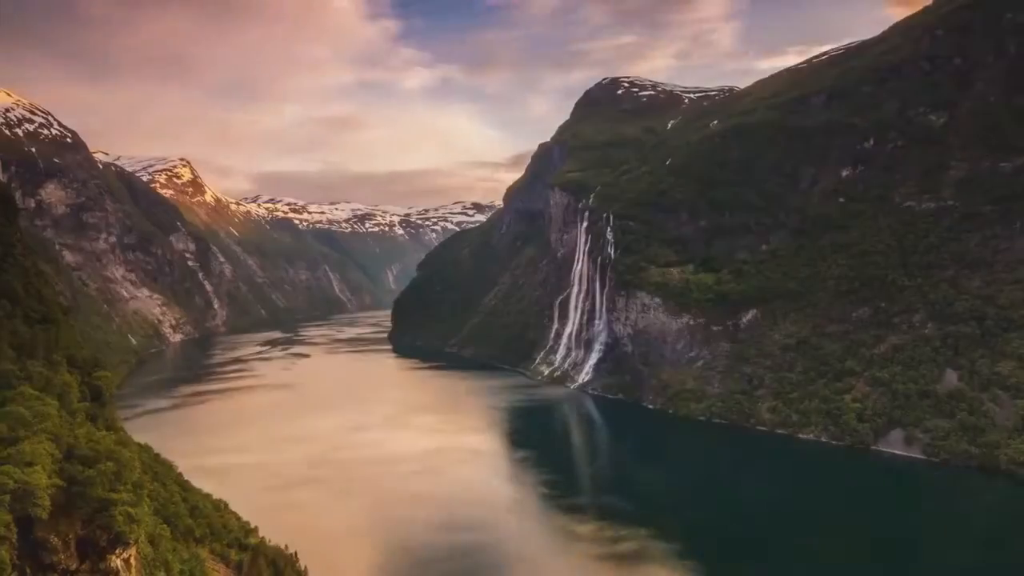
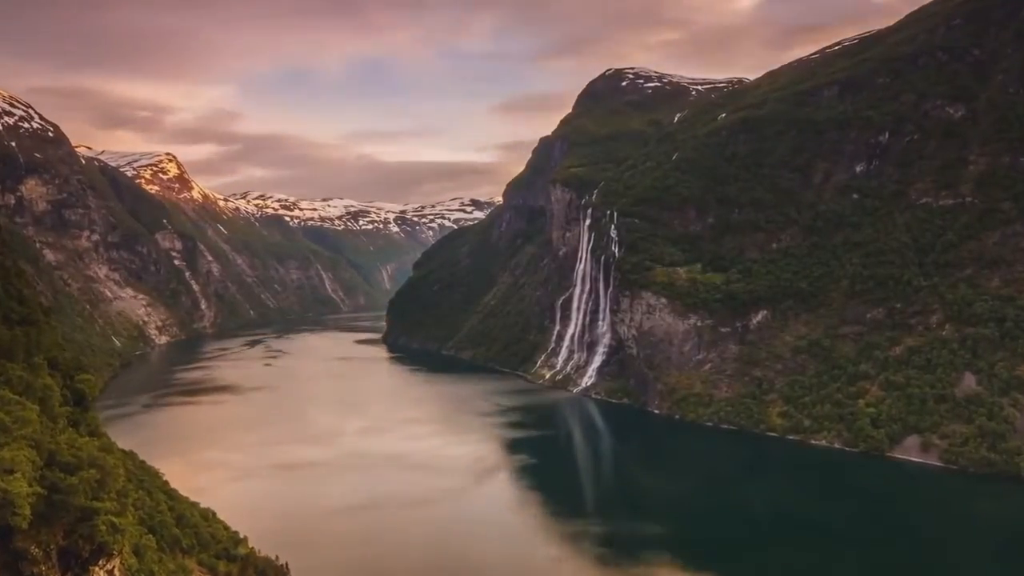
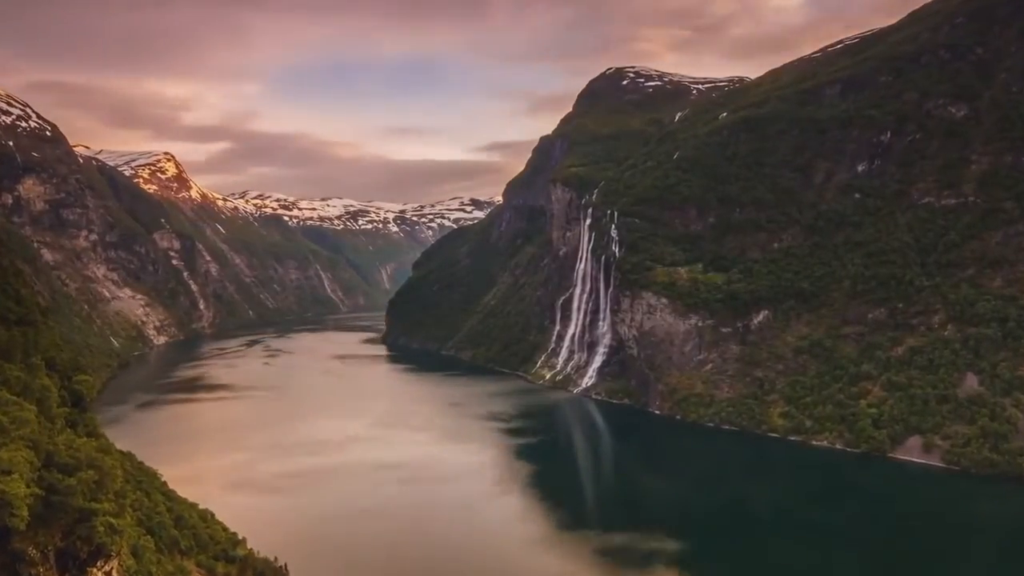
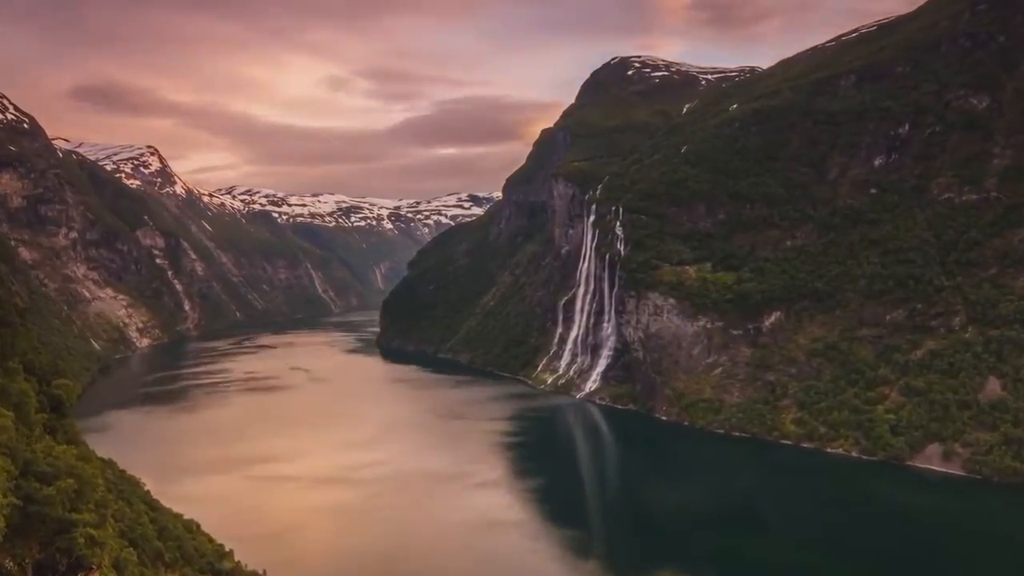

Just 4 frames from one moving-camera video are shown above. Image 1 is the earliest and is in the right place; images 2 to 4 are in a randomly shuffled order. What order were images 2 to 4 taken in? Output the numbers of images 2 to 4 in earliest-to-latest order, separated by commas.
2, 3, 4
